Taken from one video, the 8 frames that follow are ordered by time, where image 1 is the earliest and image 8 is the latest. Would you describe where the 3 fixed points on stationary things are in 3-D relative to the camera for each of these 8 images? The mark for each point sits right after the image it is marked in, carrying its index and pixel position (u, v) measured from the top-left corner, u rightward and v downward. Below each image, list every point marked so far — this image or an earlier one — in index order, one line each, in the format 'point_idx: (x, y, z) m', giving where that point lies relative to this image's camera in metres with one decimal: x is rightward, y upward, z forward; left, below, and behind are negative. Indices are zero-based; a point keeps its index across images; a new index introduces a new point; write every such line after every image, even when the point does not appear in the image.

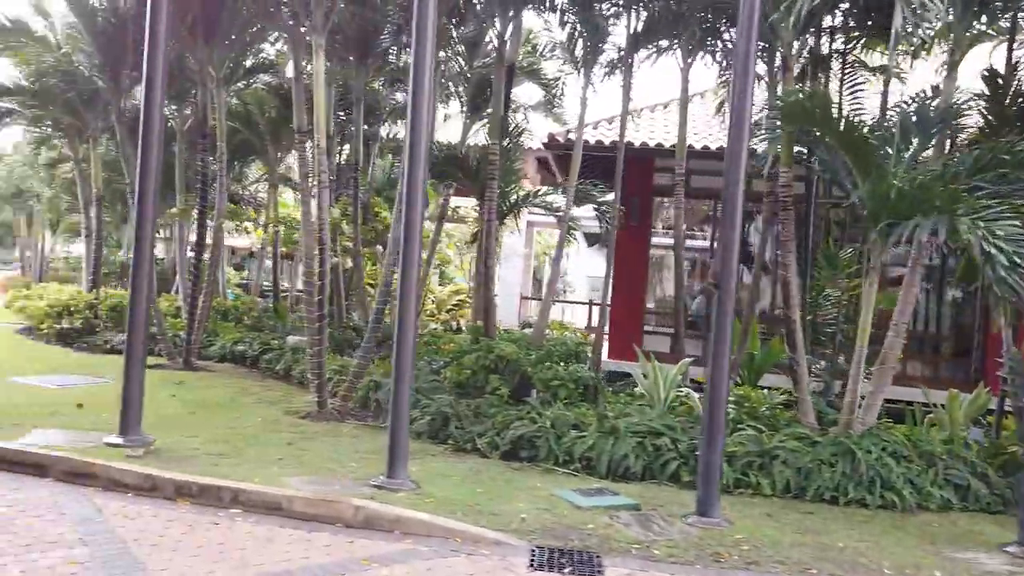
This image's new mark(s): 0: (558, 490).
0: (+0.4, -1.6, +5.8) m
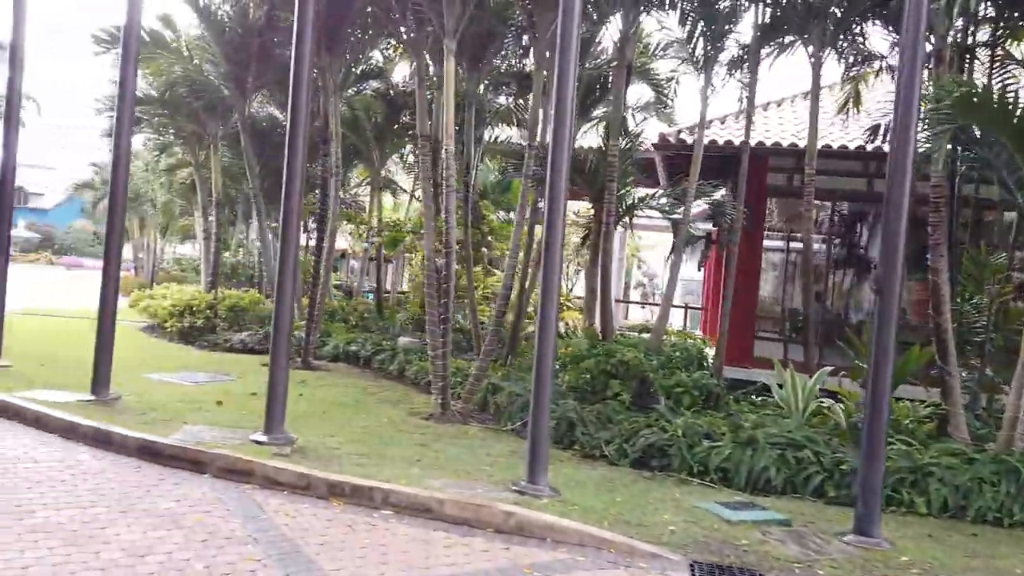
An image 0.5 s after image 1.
0: (+1.4, -1.6, +5.6) m
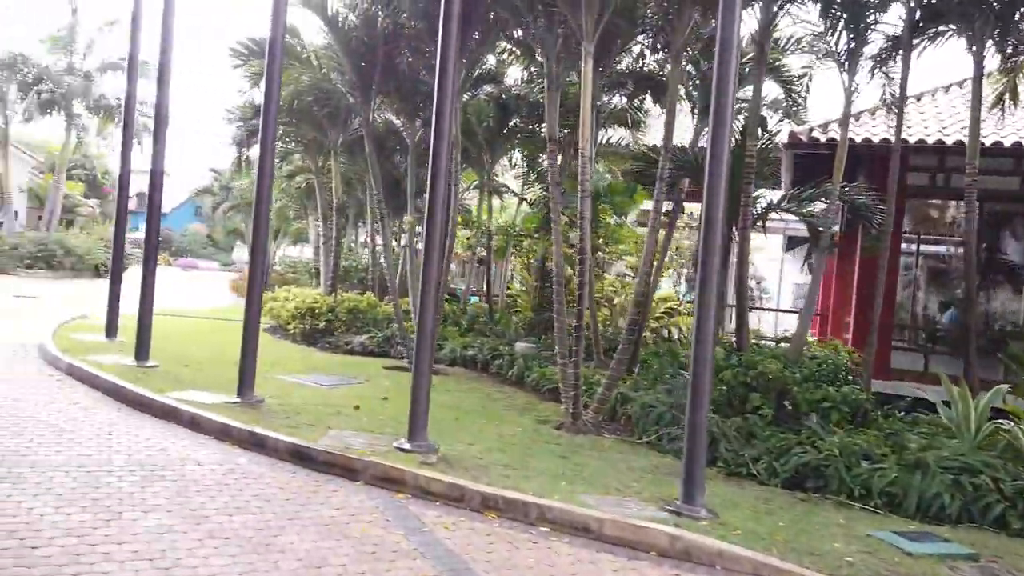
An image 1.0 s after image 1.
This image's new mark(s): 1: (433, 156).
0: (+2.5, -1.7, +5.2) m
1: (-0.6, +1.1, +6.0) m
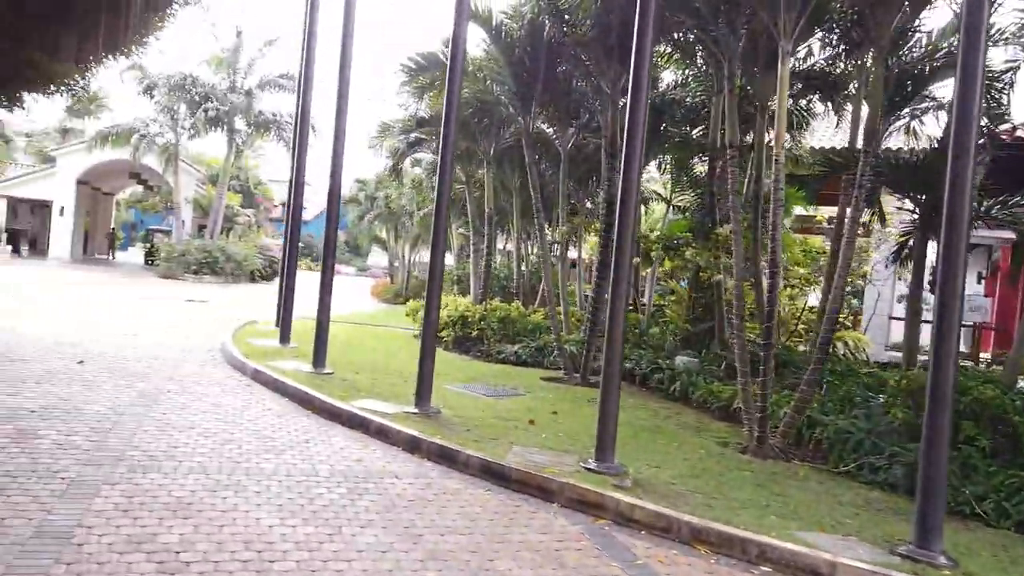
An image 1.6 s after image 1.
0: (+3.8, -1.8, +4.5) m
1: (+0.9, +0.9, +5.8) m
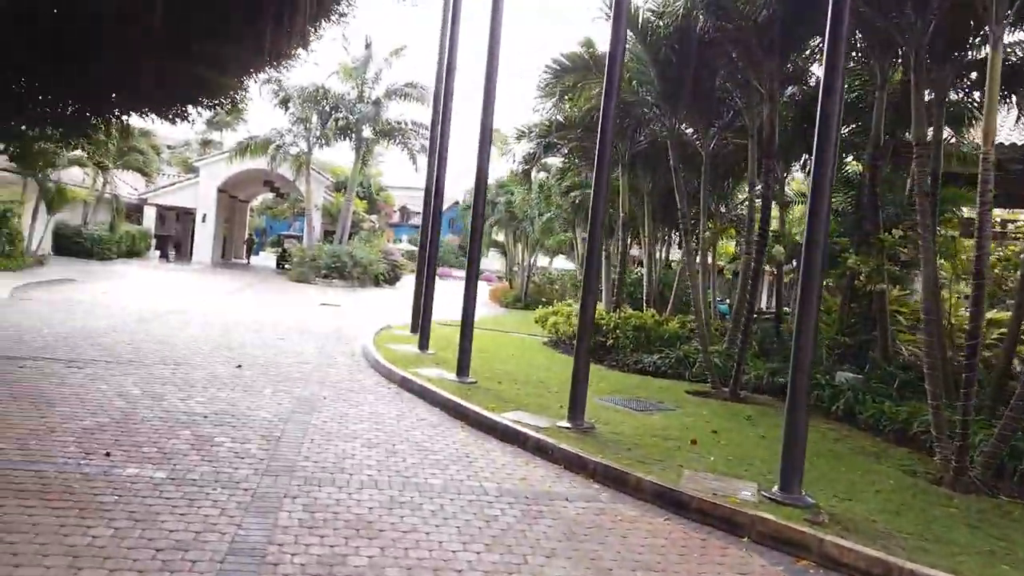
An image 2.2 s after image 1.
0: (+4.9, -1.9, +3.6) m
1: (+2.2, +0.8, +5.3) m
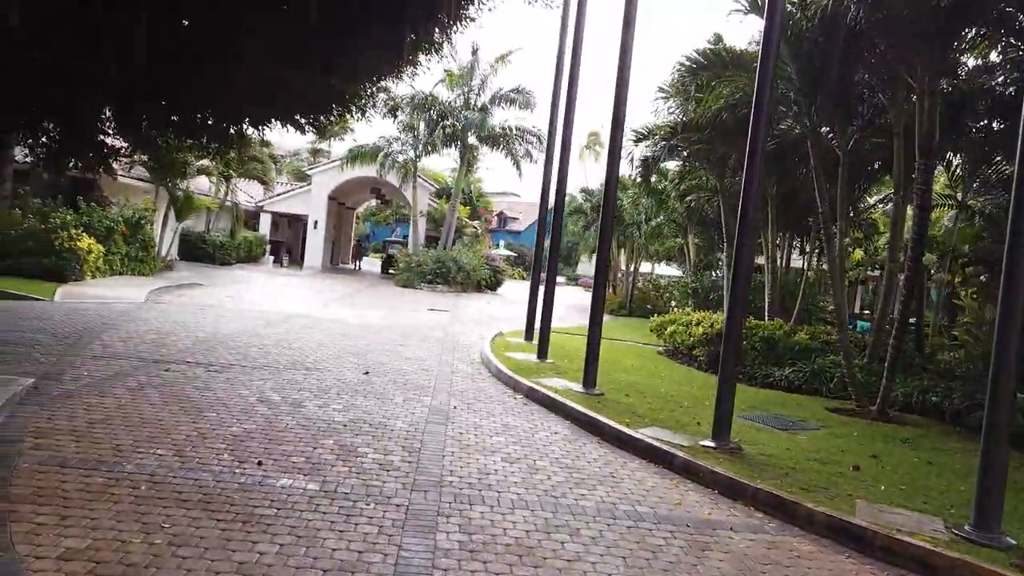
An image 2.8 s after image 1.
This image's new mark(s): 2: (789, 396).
0: (+5.7, -2.0, +2.6) m
1: (+3.2, +0.8, +4.7) m
2: (+3.7, -1.5, +10.1) m
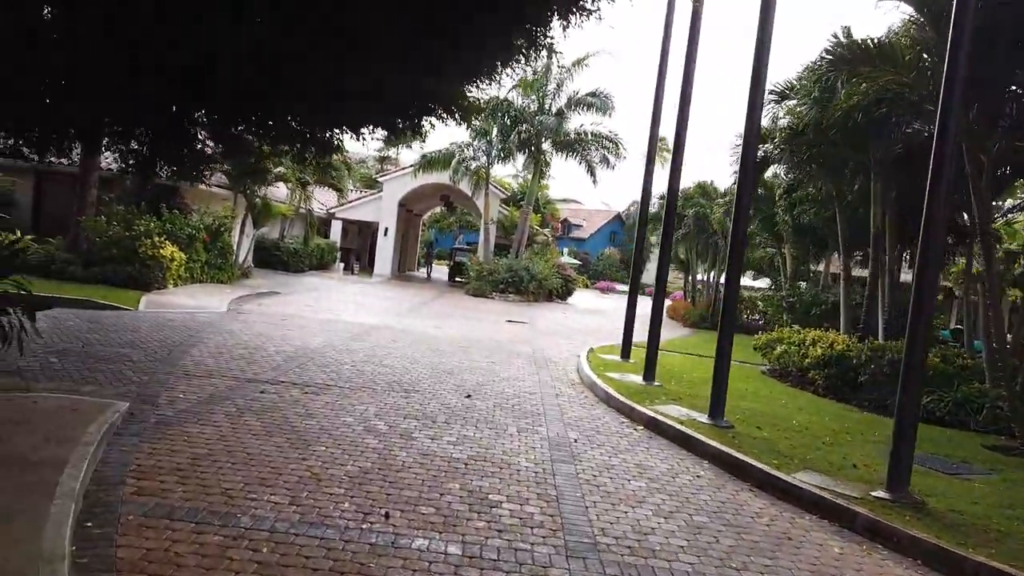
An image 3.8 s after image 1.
0: (+6.4, -2.2, +1.4) m
1: (+4.2, +0.6, +3.6) m
2: (+5.0, -1.7, +9.0) m
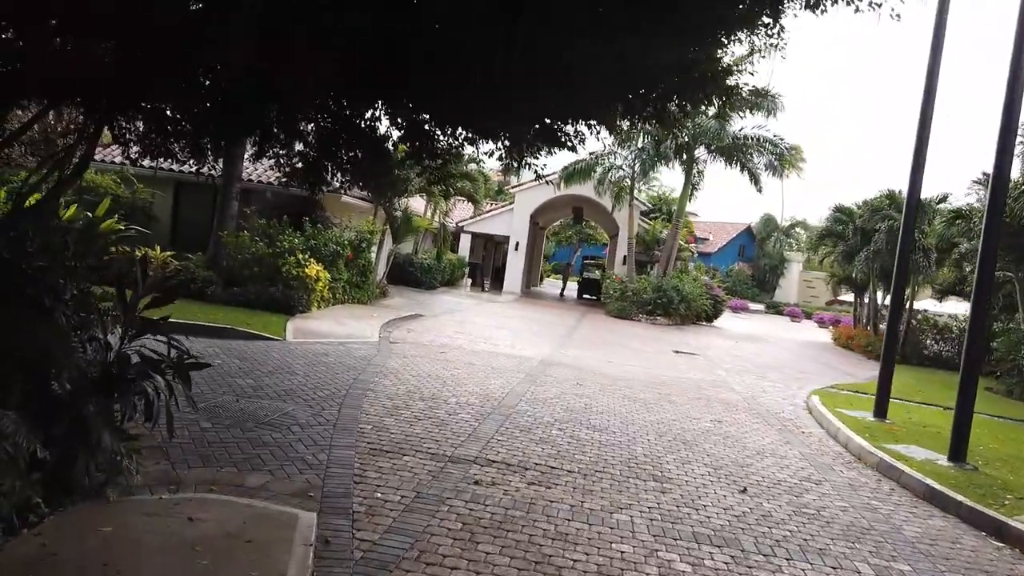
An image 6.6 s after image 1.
0: (+7.7, -2.6, -1.9) m
1: (+5.8, +0.2, +0.7) m
2: (+7.4, -2.2, +5.9) m
